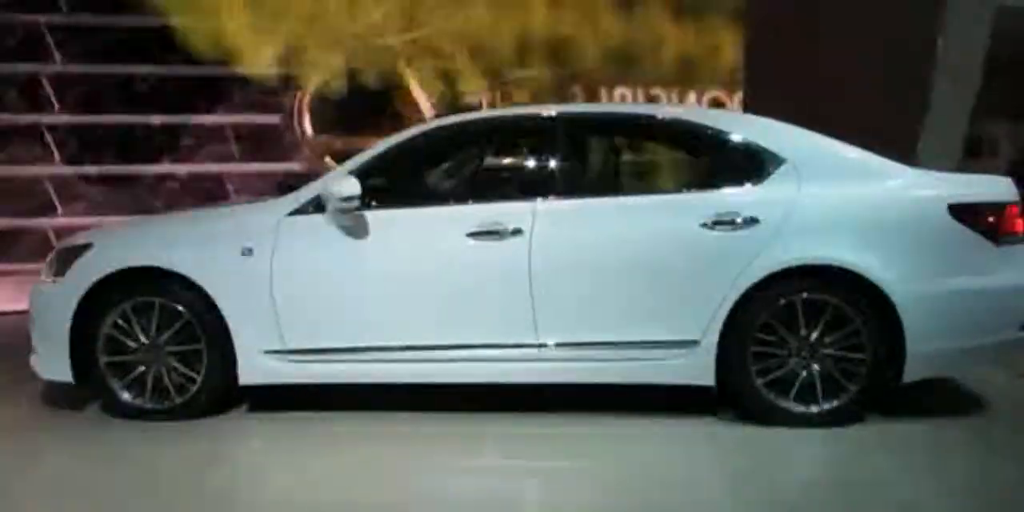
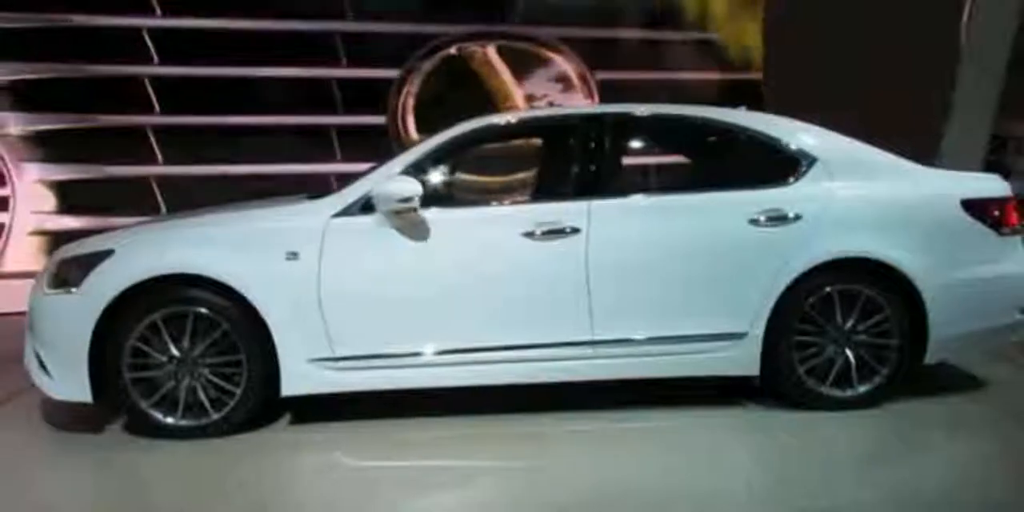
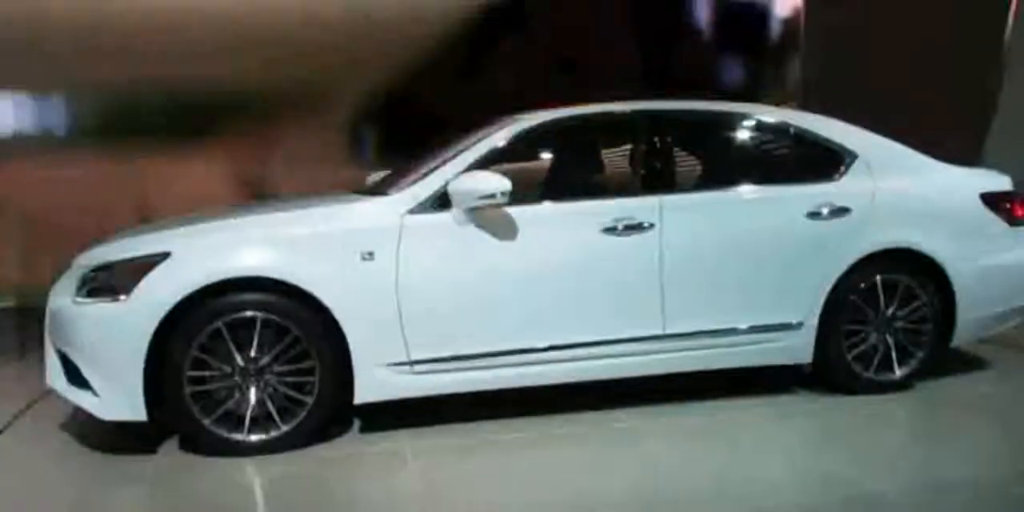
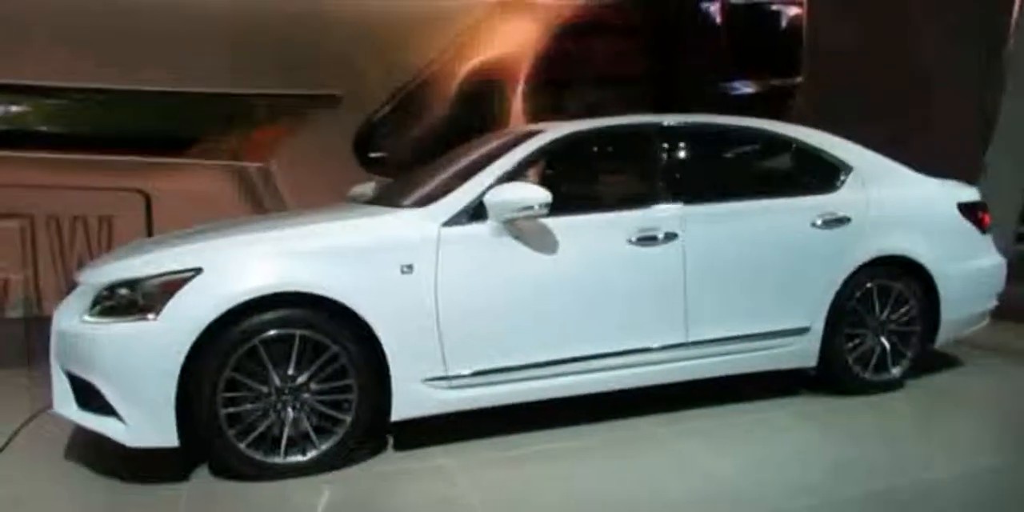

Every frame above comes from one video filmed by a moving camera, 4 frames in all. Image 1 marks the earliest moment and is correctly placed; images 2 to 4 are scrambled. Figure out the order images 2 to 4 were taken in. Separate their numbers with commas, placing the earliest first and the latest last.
2, 3, 4
